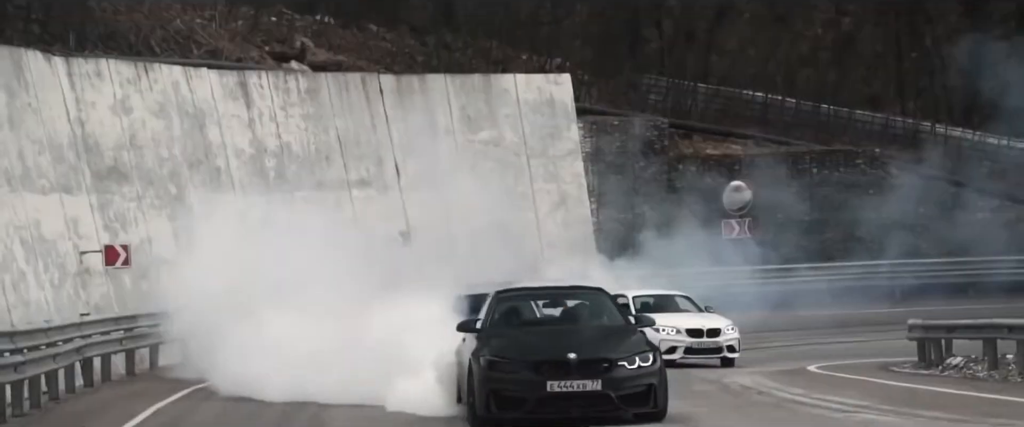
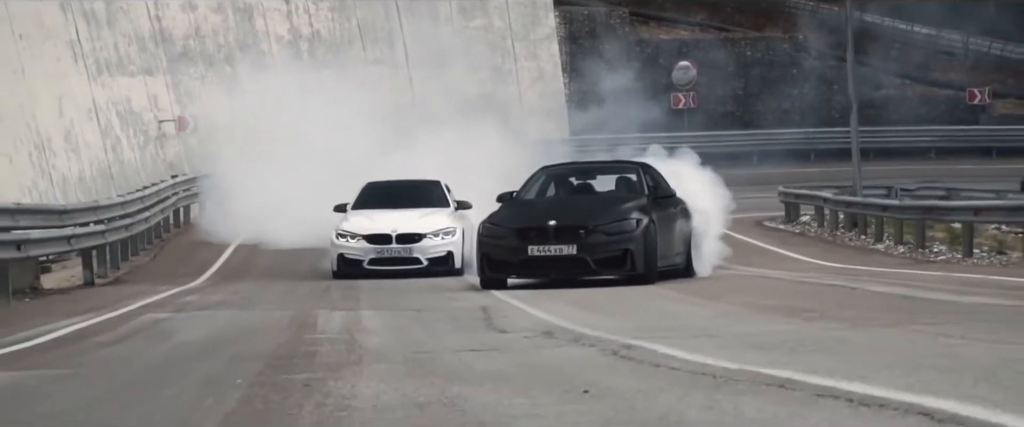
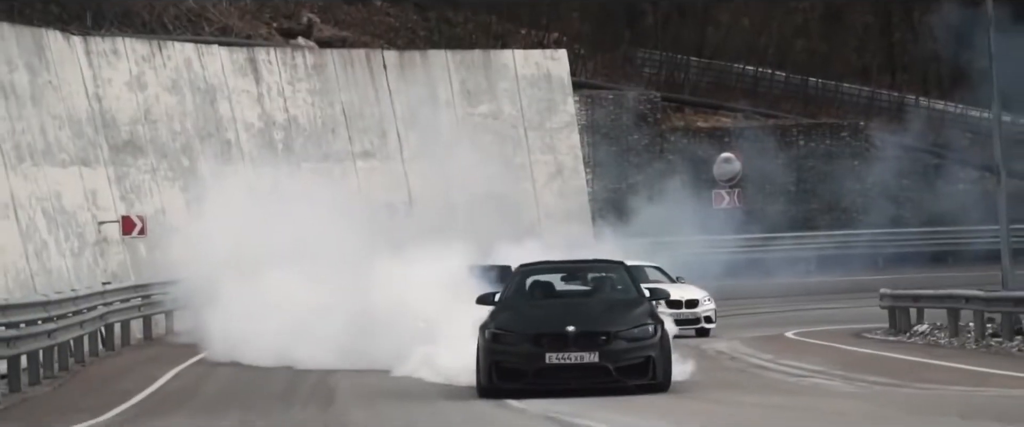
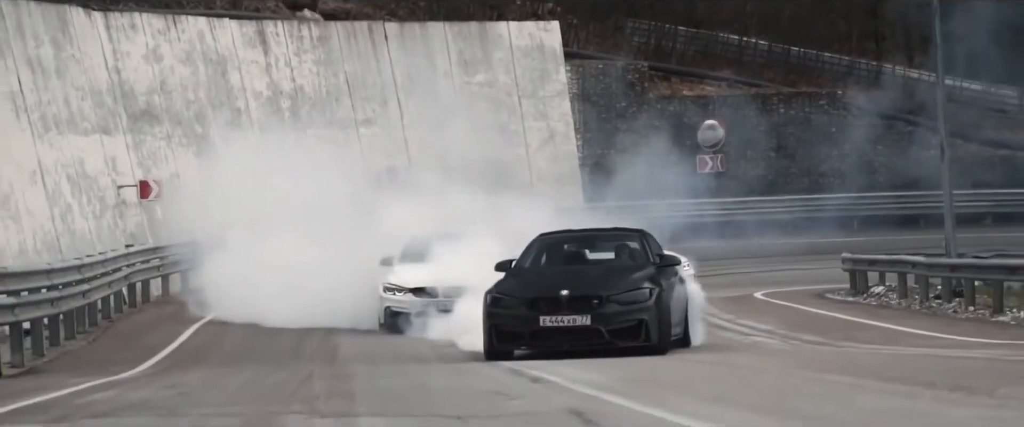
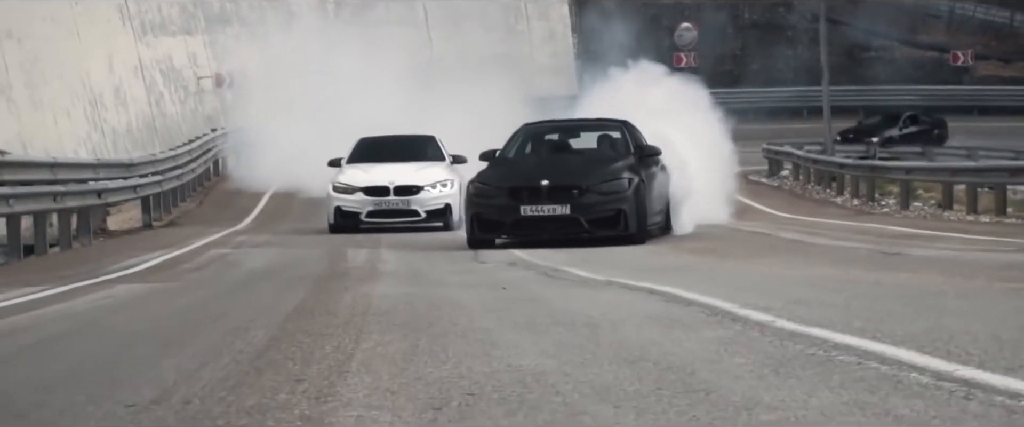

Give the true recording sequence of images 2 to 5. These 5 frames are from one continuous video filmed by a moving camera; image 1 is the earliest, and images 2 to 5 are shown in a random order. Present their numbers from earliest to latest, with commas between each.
3, 4, 2, 5
